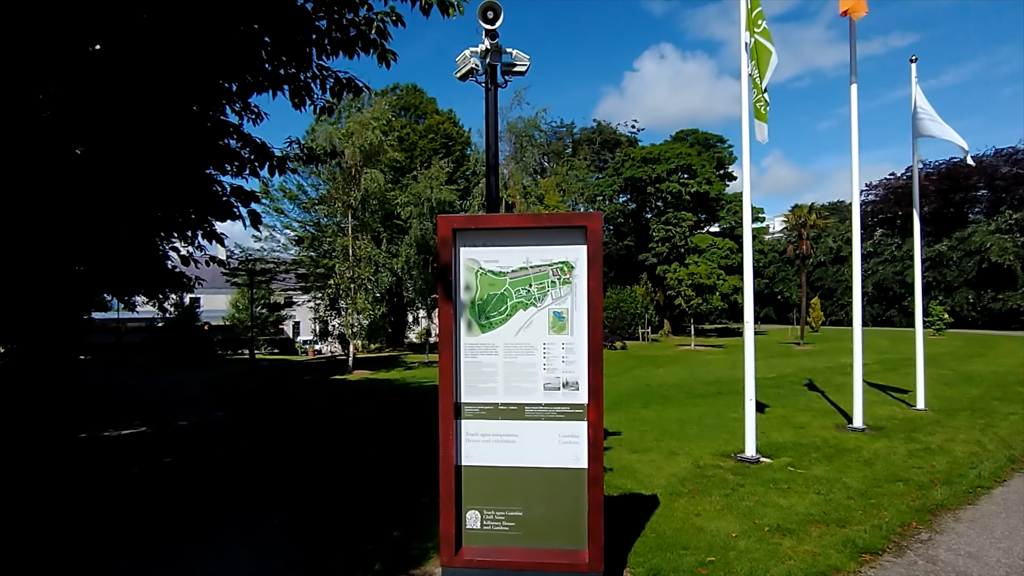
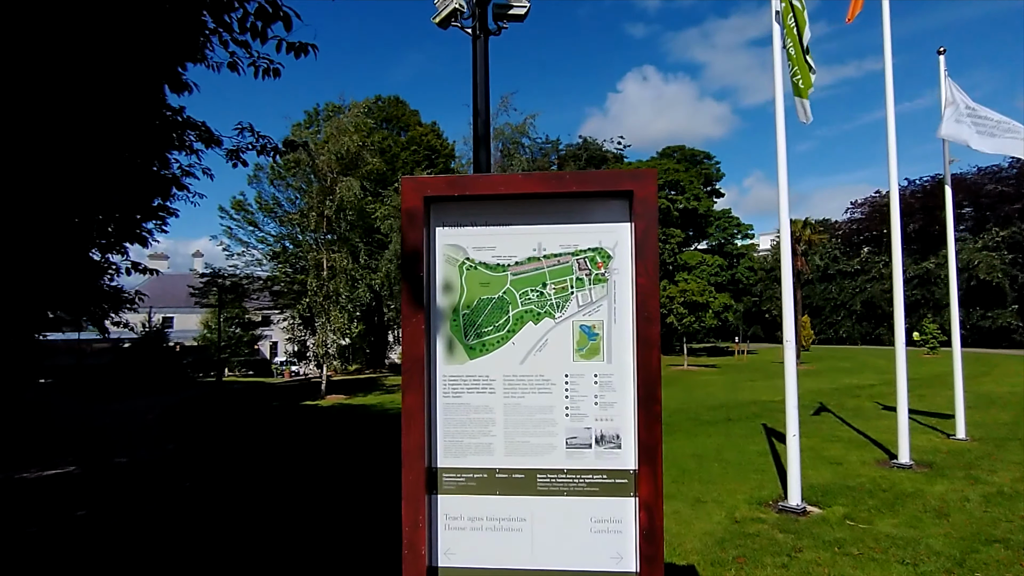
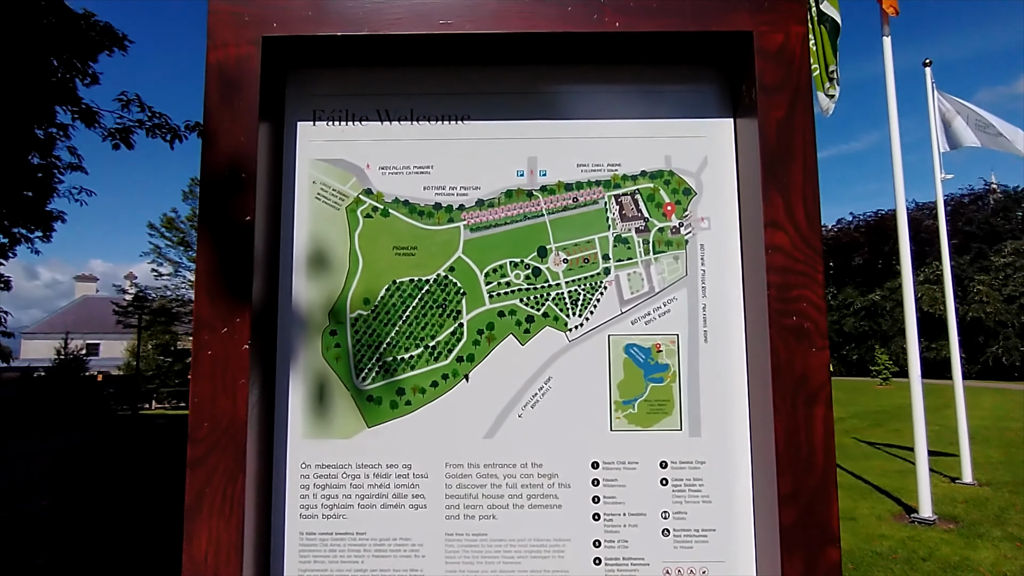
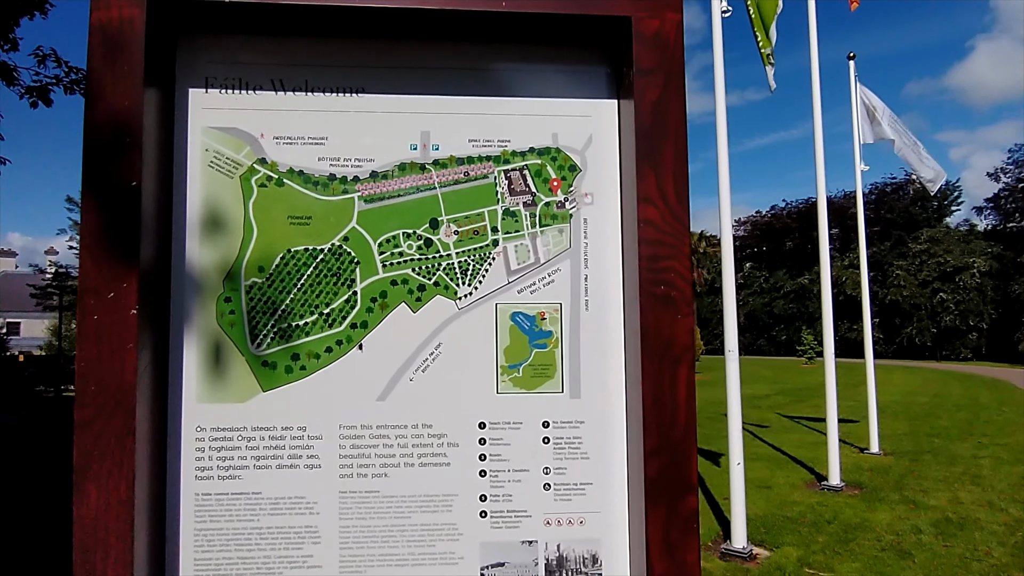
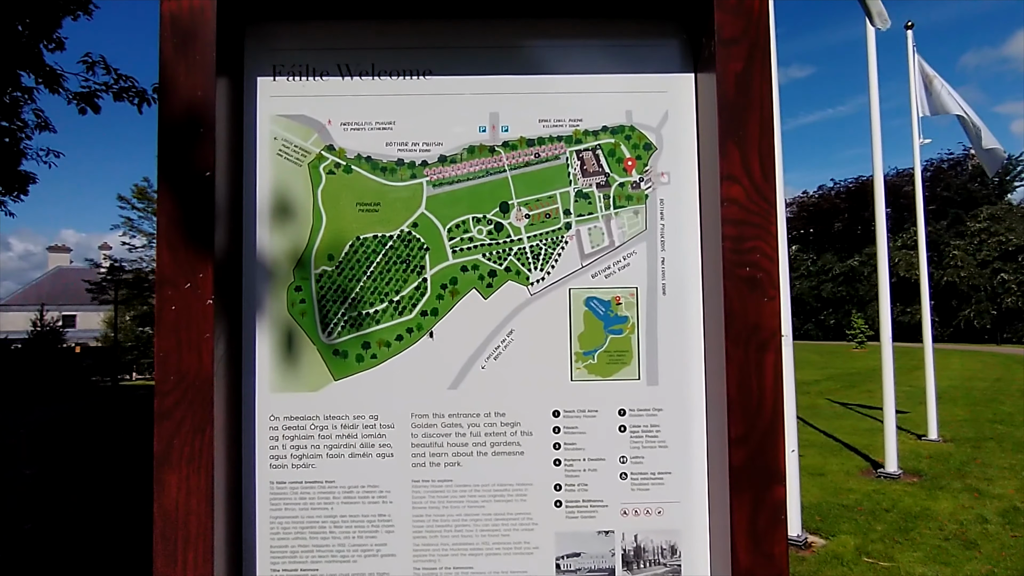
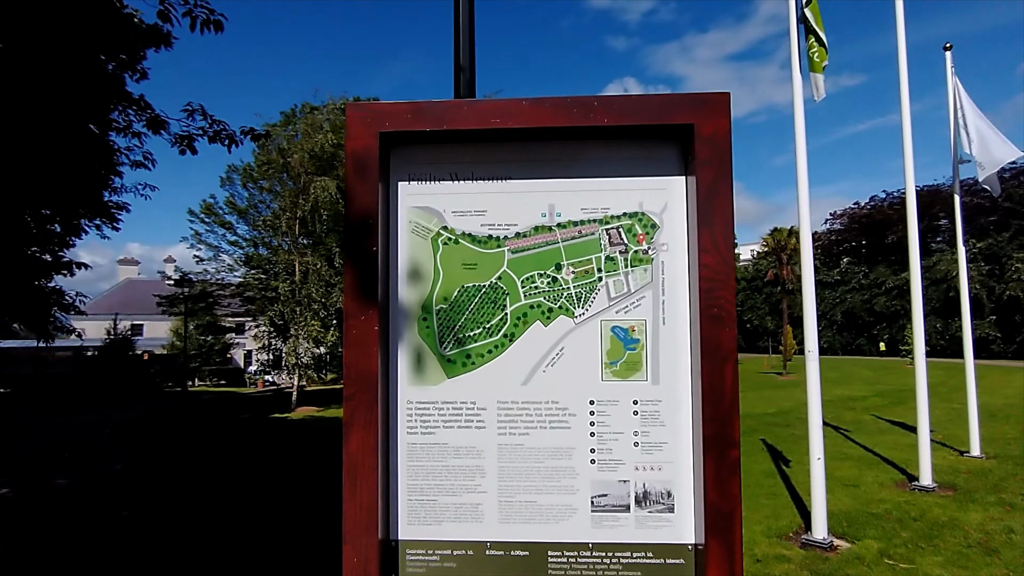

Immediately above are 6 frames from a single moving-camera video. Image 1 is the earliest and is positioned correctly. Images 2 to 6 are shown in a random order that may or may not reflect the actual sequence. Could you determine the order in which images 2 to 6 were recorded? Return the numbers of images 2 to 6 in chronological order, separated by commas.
2, 6, 3, 5, 4
